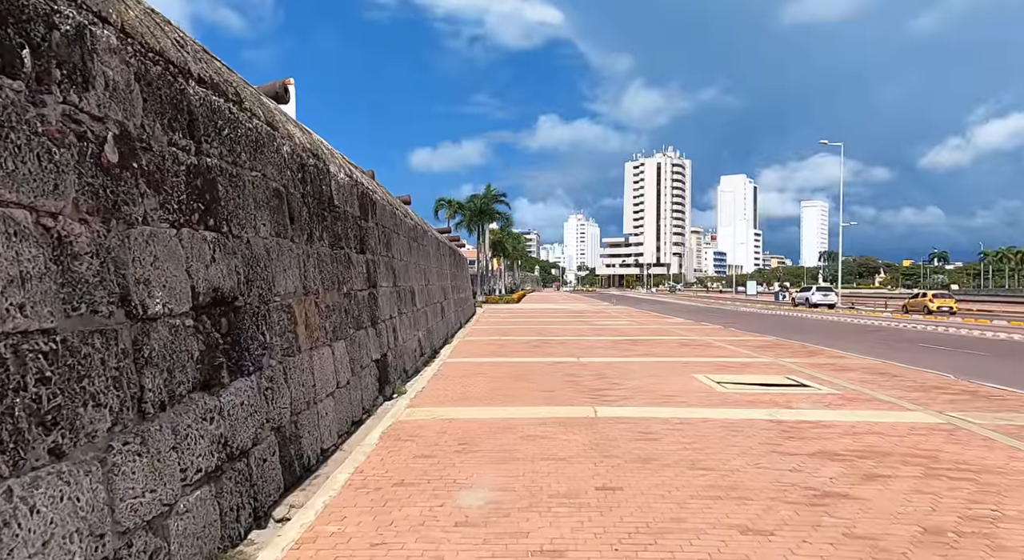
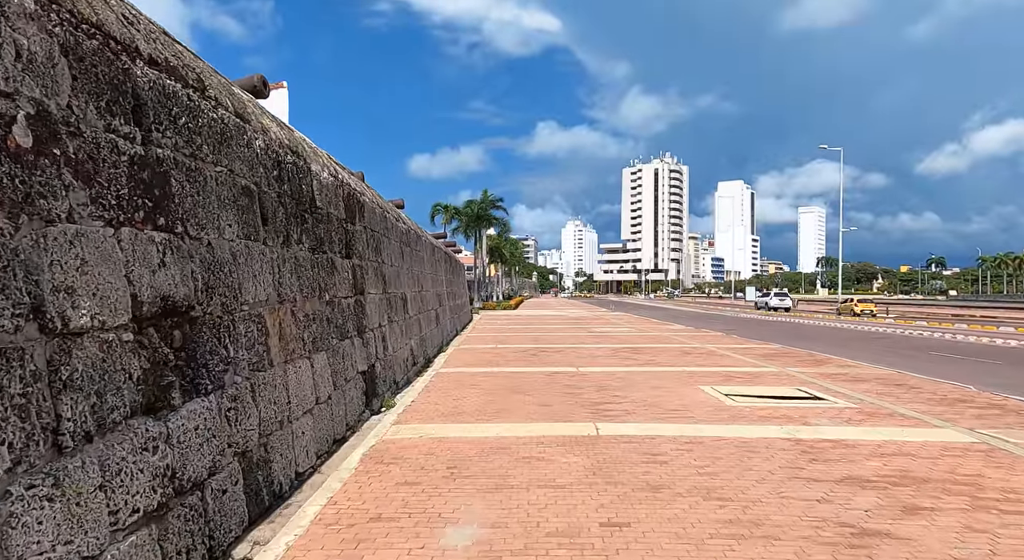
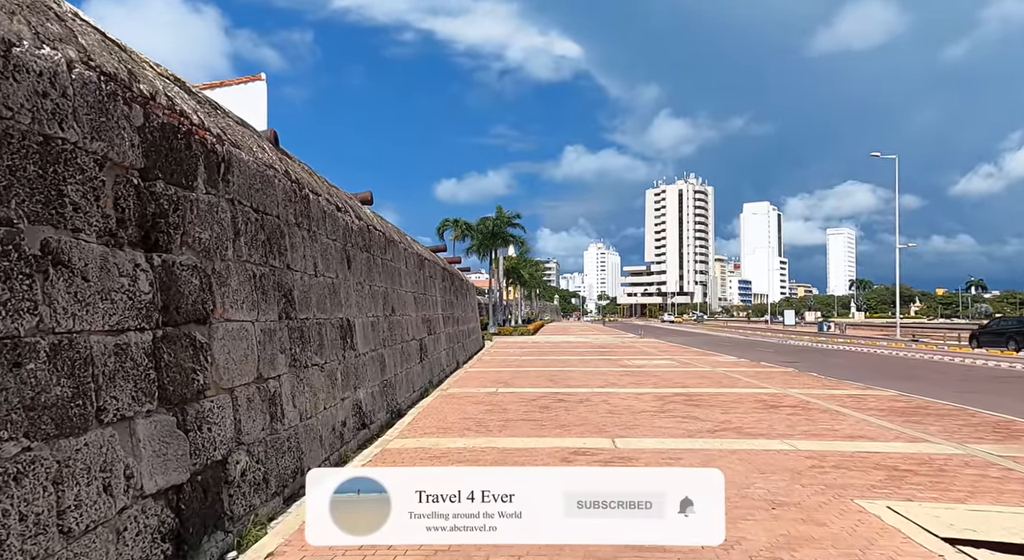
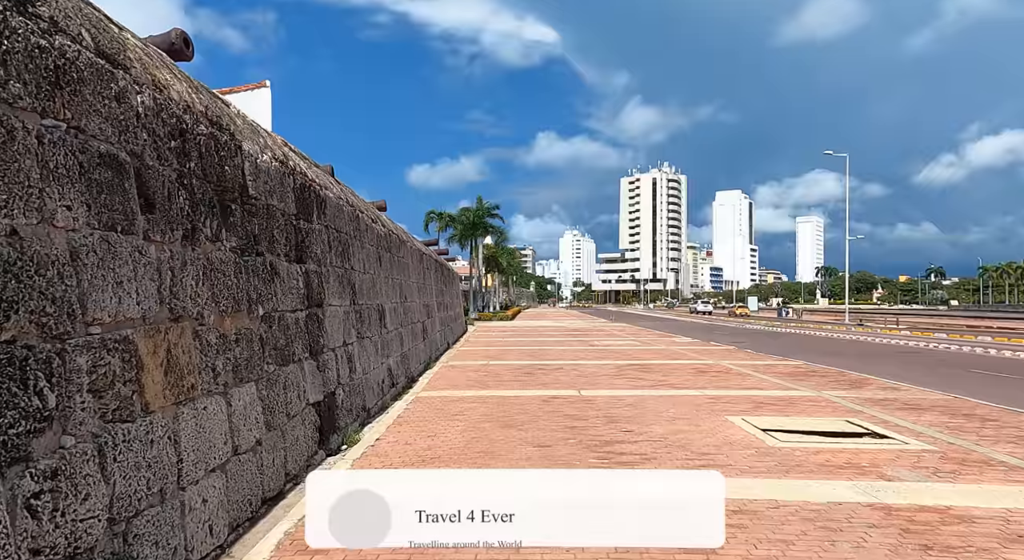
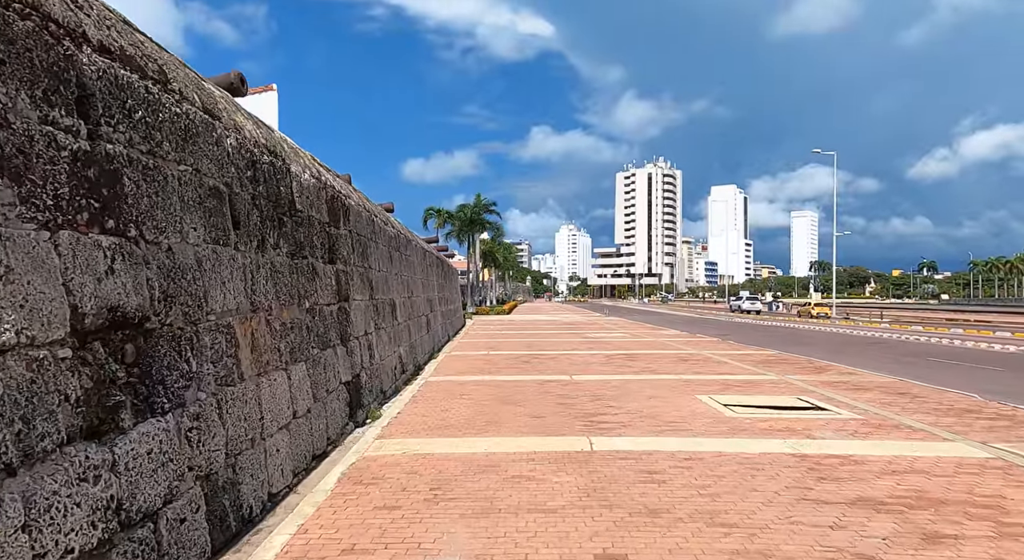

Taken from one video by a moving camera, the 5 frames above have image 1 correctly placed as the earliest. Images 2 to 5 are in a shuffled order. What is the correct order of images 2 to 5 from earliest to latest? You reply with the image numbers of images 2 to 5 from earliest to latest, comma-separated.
2, 5, 4, 3
